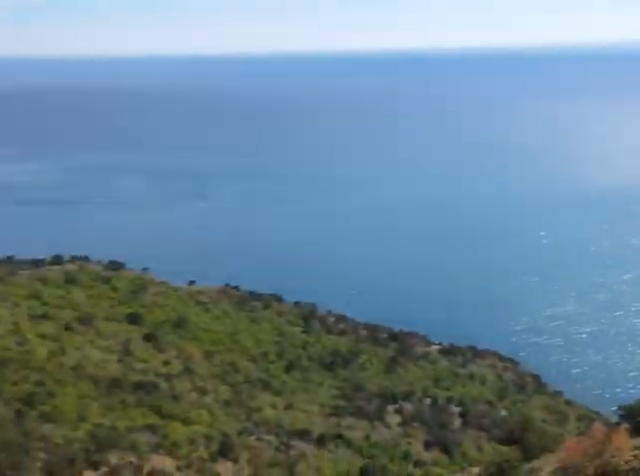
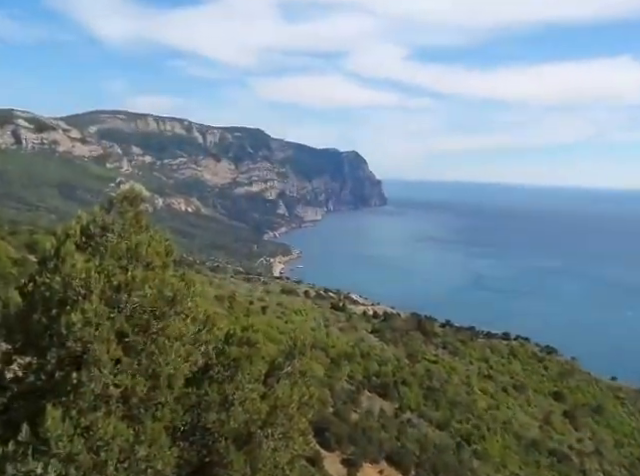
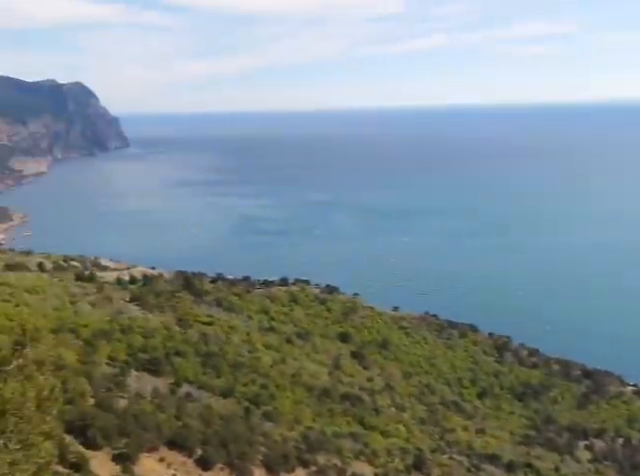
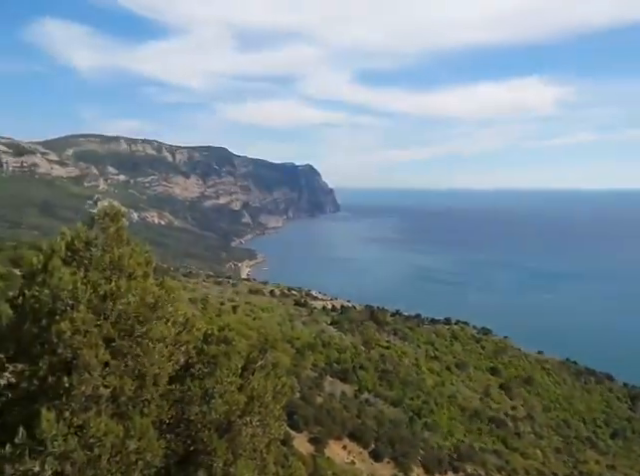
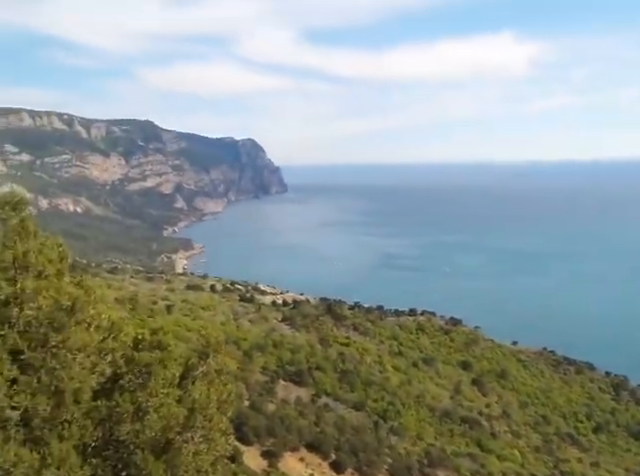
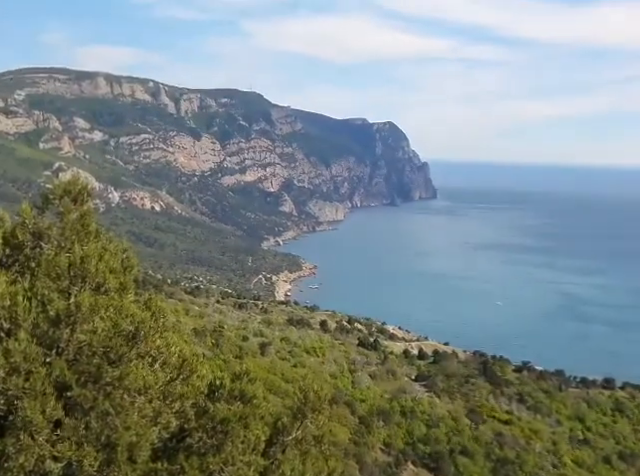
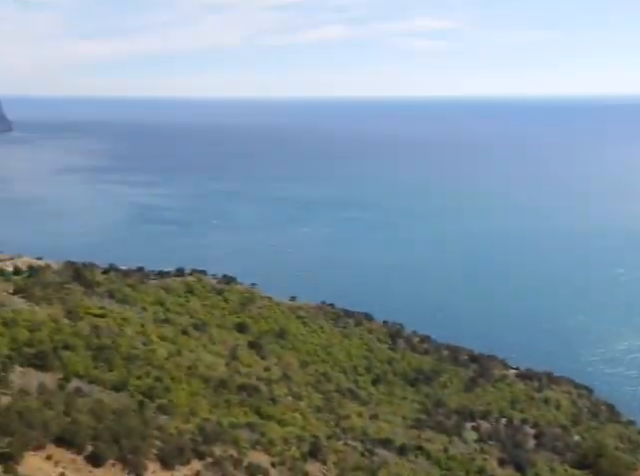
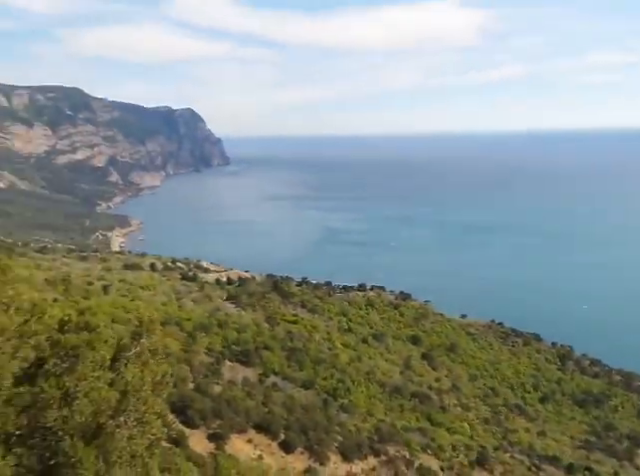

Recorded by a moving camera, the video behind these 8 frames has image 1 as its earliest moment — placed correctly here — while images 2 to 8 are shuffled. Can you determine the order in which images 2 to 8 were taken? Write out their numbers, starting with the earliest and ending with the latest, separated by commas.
7, 3, 8, 5, 4, 2, 6
